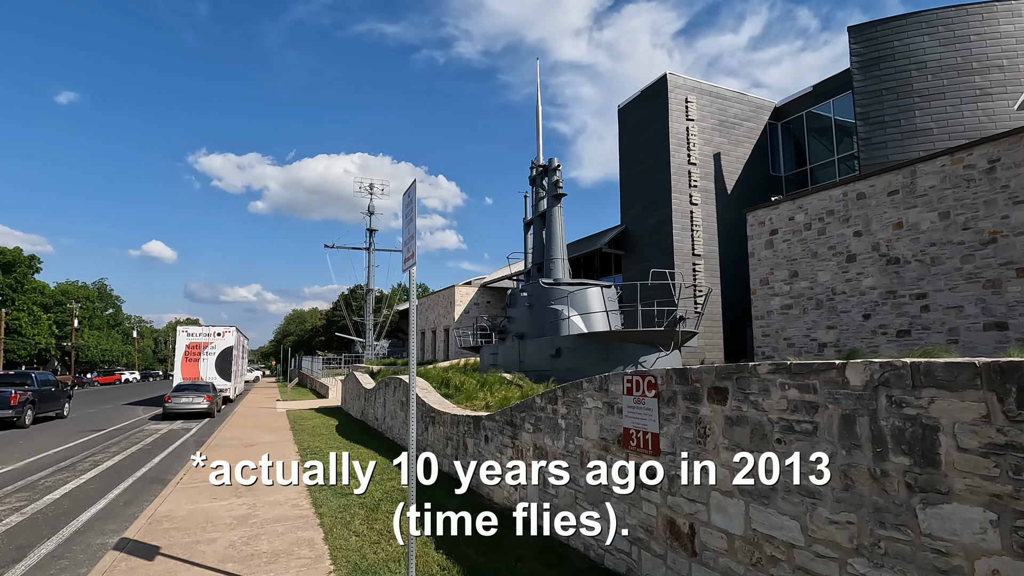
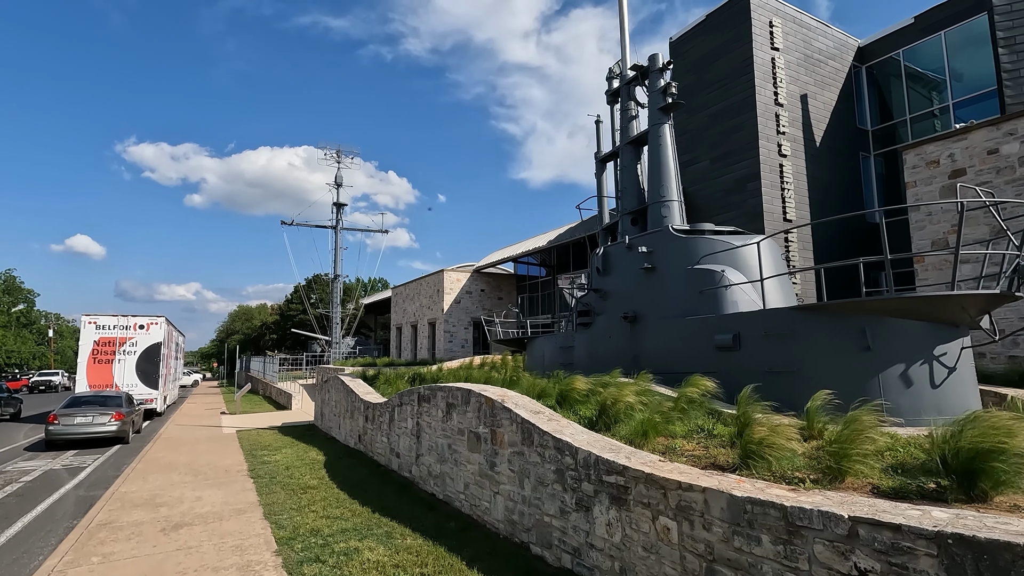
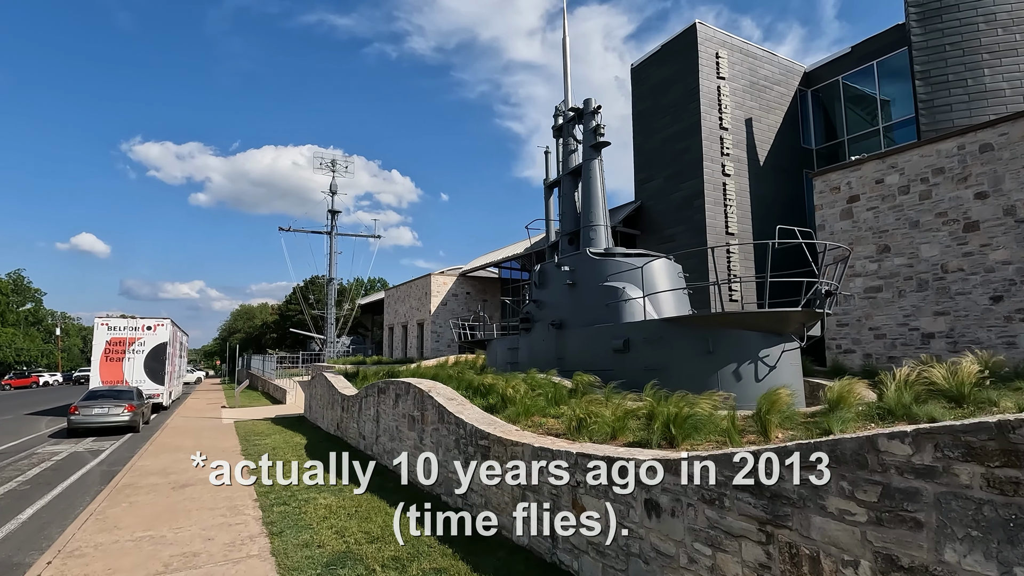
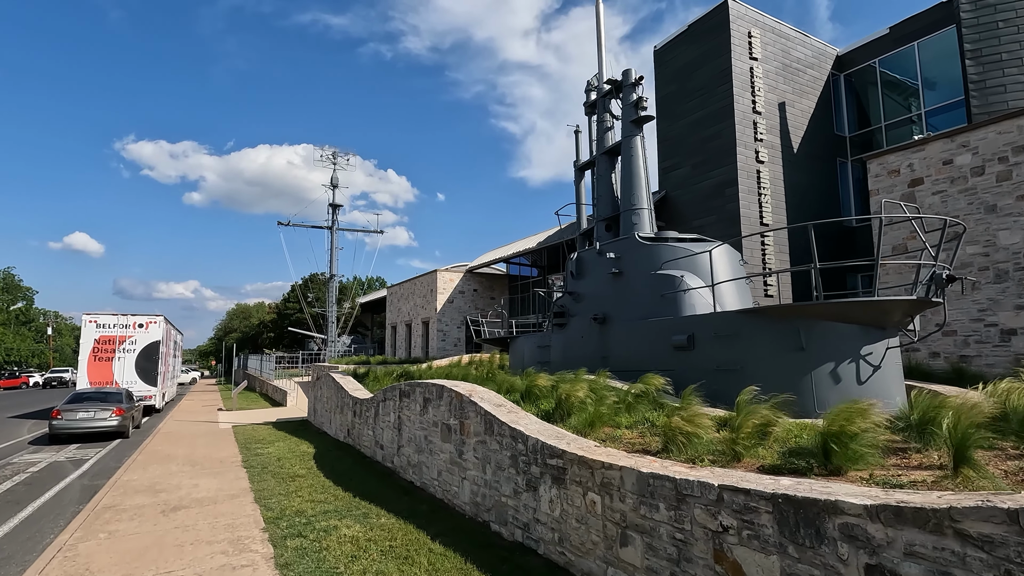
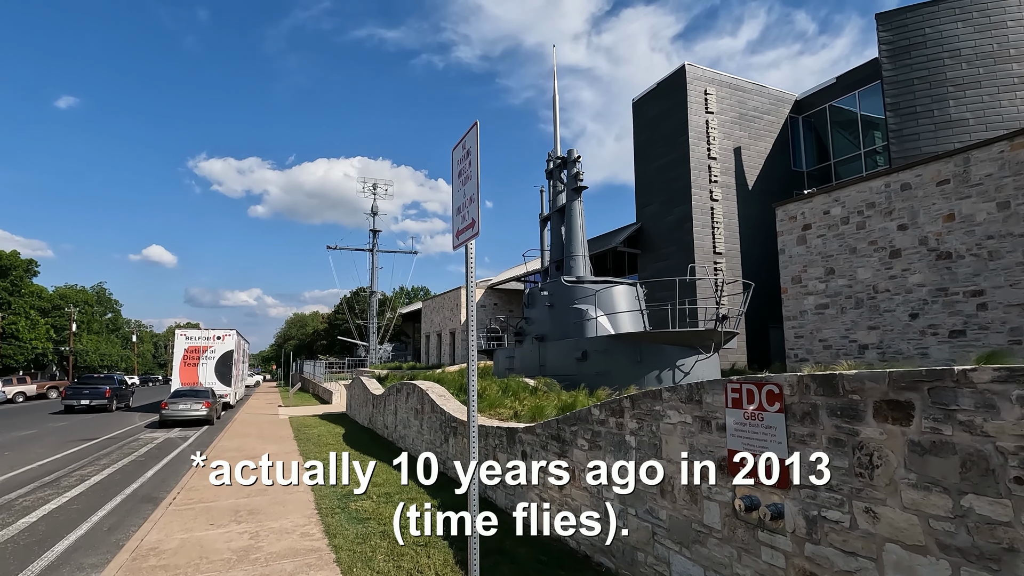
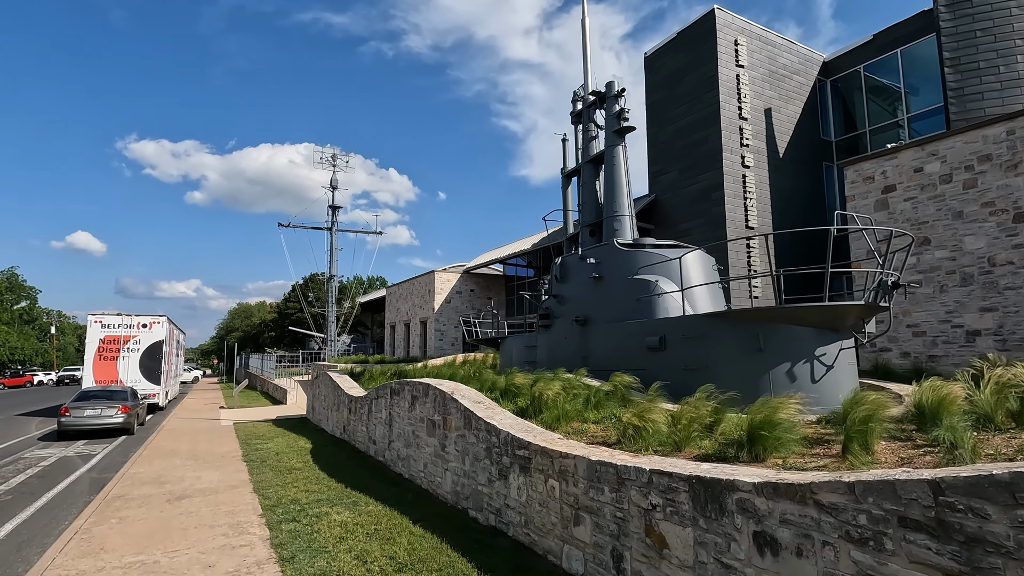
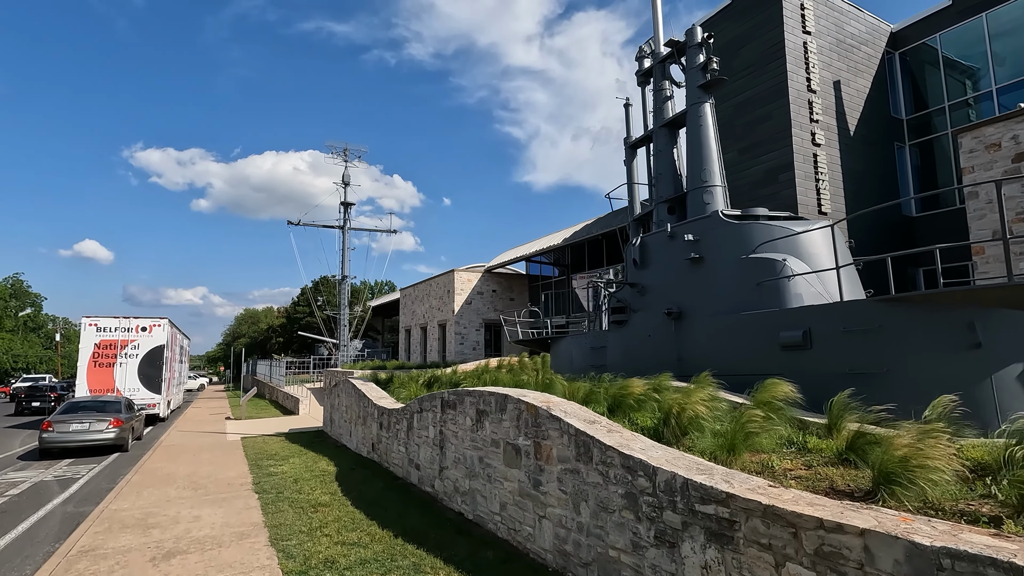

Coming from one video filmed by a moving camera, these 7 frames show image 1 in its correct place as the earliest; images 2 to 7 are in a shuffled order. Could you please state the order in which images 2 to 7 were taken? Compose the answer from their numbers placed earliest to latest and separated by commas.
5, 3, 6, 4, 2, 7
